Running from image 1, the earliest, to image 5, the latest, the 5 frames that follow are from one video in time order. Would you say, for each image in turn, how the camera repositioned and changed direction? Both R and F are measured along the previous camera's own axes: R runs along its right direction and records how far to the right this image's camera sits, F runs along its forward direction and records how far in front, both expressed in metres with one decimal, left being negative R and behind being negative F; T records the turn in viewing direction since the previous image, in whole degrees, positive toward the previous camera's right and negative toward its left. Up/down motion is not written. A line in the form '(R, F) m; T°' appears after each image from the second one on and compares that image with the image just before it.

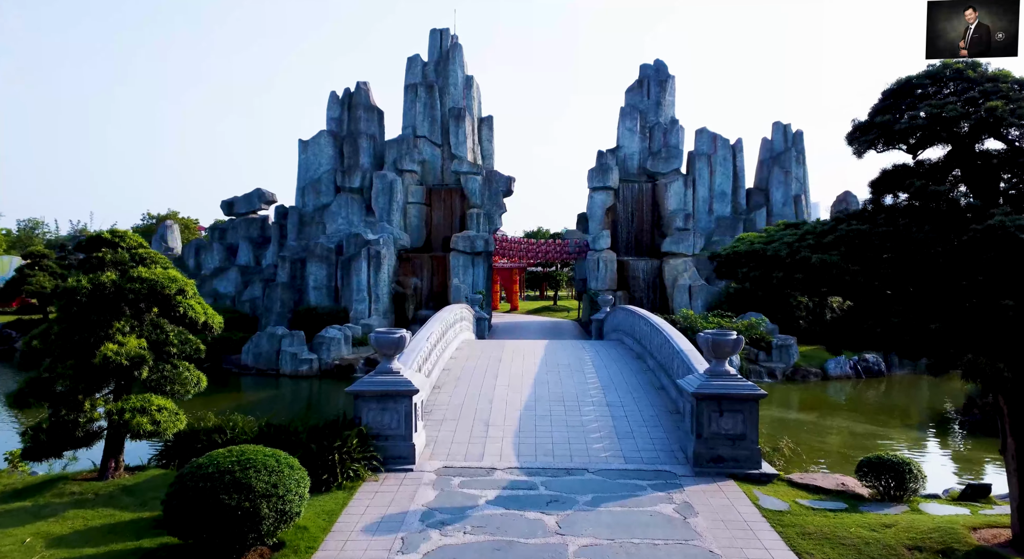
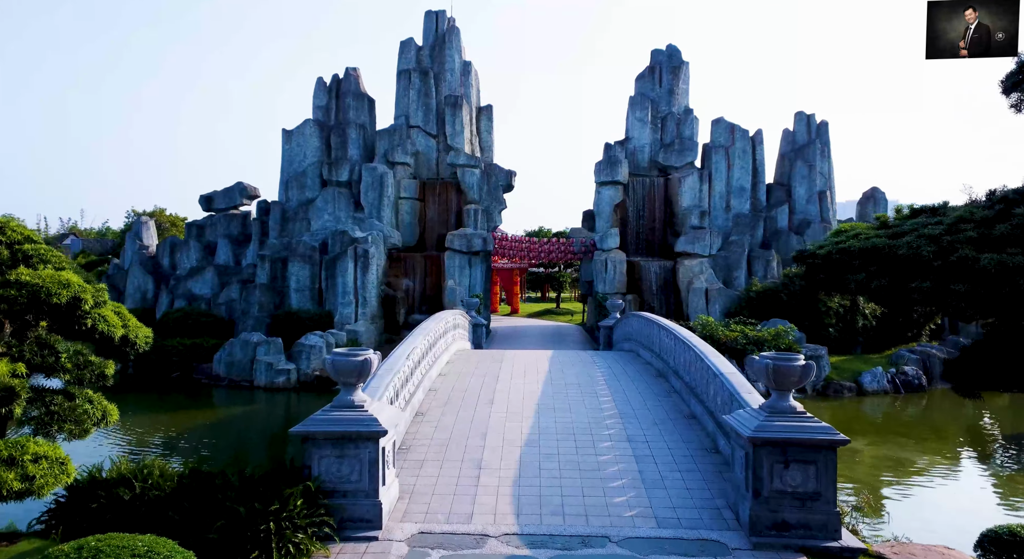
(0.0, +1.8) m; 0°
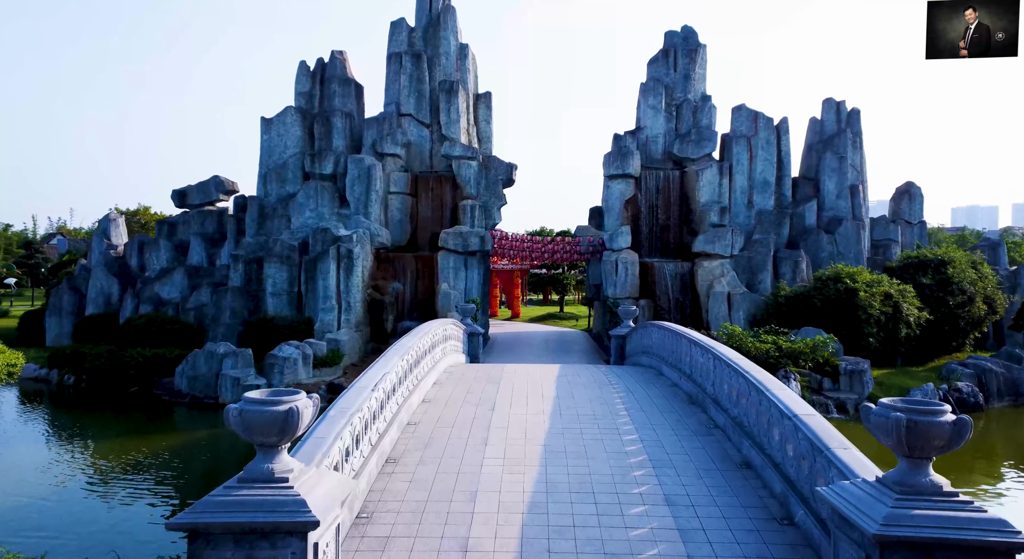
(0.0, +2.0) m; 0°
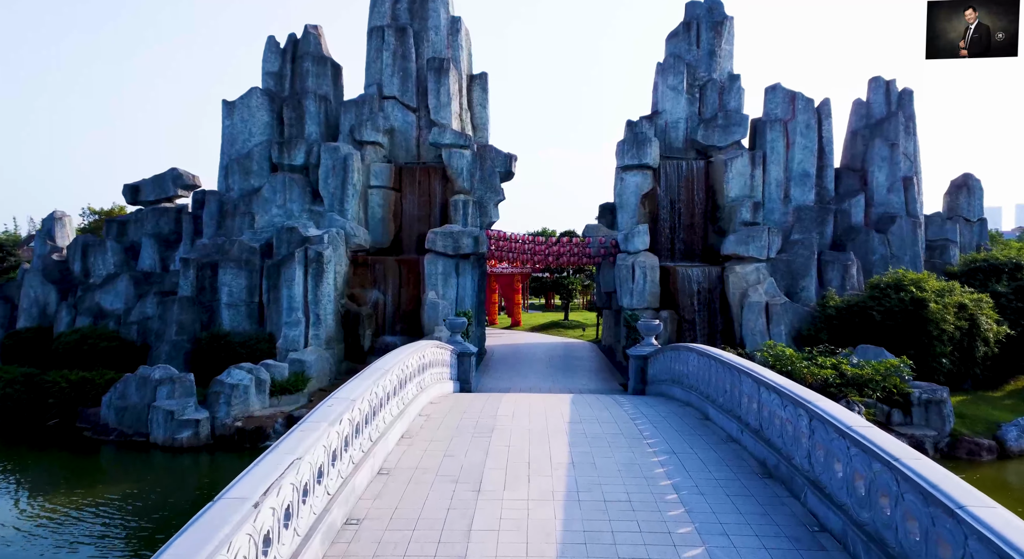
(+0.1, +2.7) m; 0°
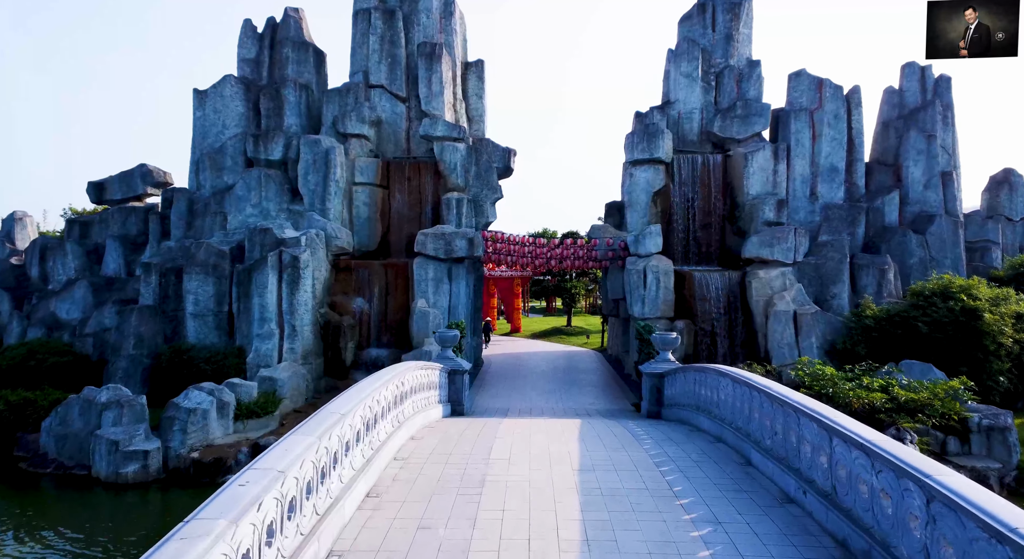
(+0.1, +1.6) m; 0°
